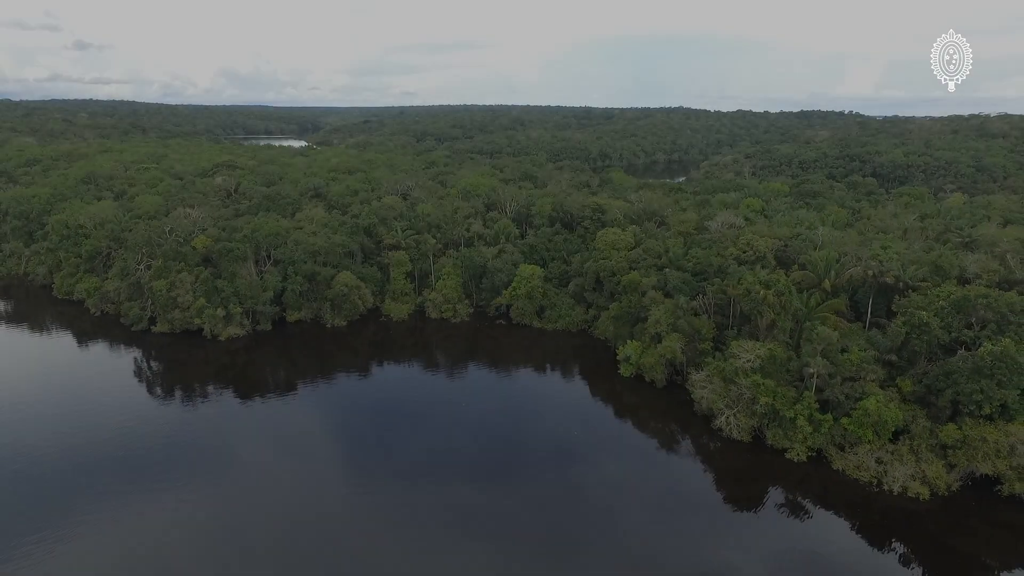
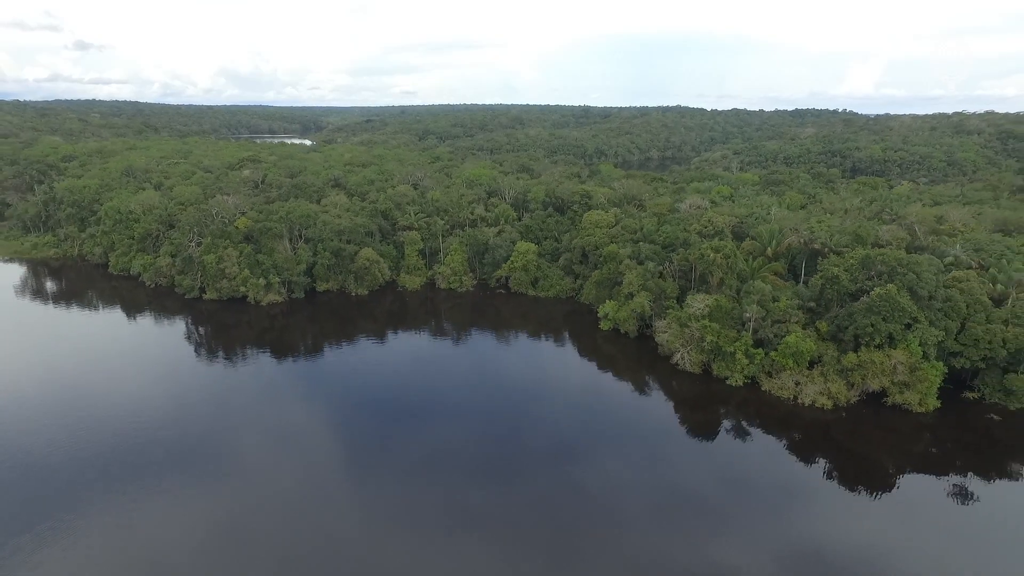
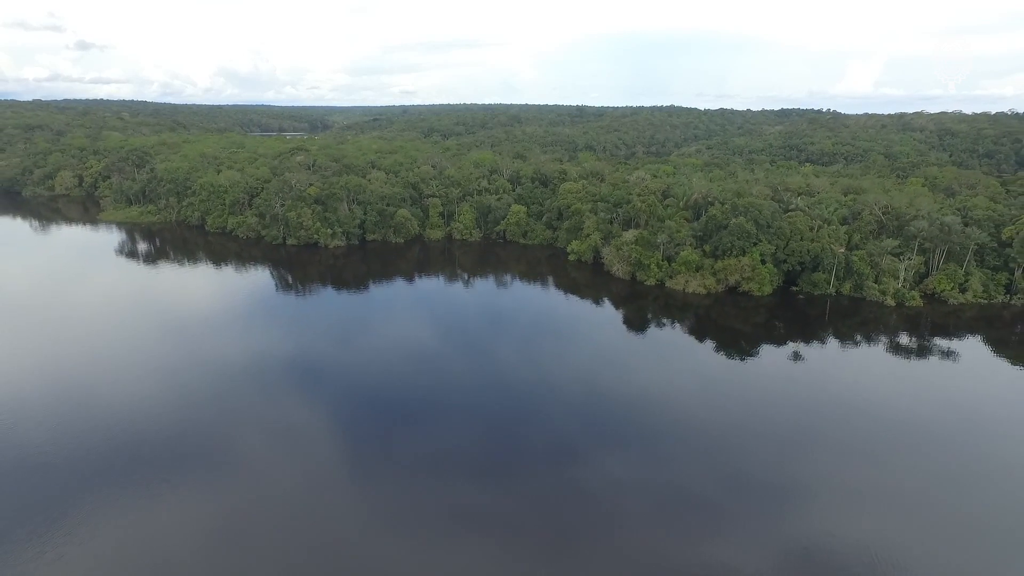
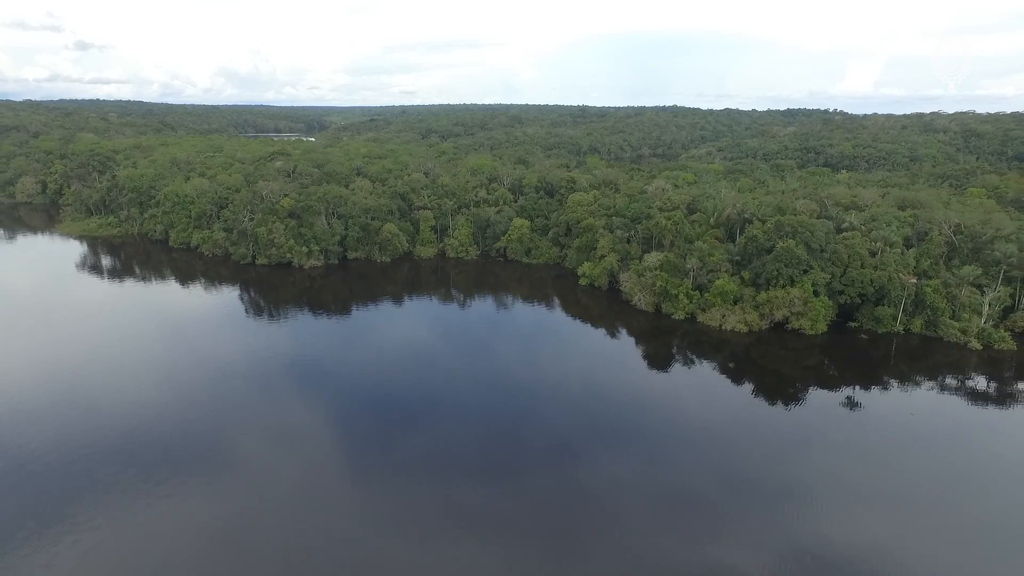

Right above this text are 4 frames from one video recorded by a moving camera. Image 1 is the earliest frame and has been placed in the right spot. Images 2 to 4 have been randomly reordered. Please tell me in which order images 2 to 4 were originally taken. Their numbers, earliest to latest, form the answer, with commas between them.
2, 4, 3
